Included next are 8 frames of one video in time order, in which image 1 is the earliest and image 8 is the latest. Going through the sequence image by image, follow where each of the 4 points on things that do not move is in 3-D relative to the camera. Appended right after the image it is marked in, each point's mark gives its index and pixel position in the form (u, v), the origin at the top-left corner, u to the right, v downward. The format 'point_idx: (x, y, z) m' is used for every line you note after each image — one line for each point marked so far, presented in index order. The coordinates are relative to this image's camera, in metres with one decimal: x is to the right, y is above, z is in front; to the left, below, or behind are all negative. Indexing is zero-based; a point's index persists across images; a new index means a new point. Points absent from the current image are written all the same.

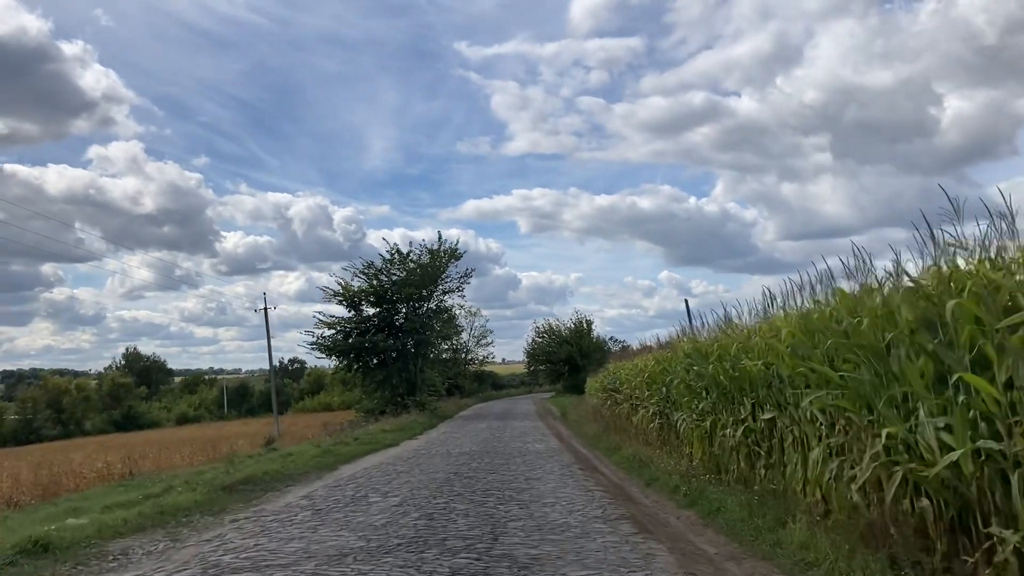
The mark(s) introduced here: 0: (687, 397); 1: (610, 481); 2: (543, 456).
0: (+3.3, -2.0, +15.2) m
1: (+1.7, -3.3, +14.0) m
2: (+0.7, -3.9, +19.1) m
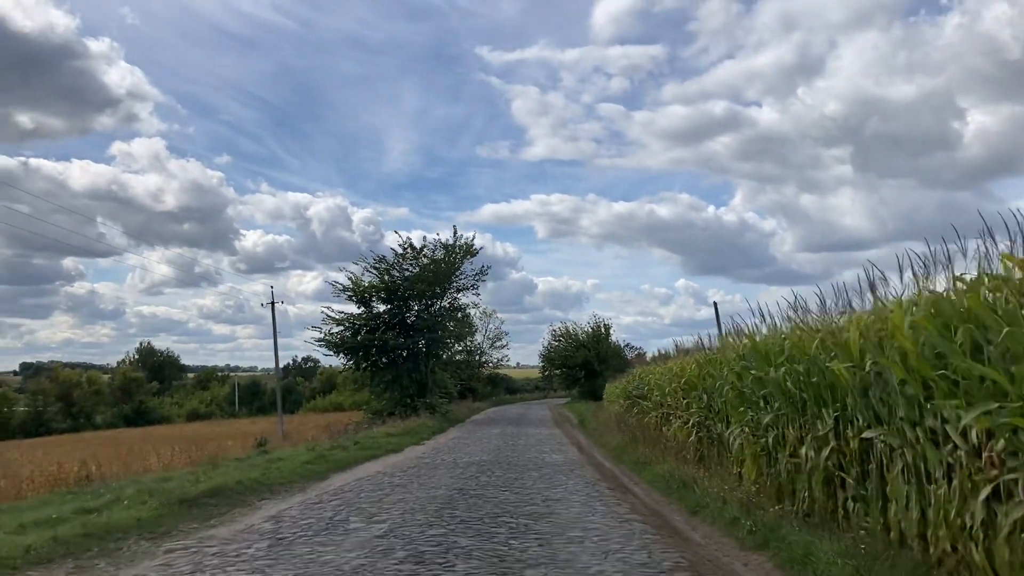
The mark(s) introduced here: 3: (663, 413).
0: (+3.5, -1.9, +12.8) m
1: (+1.9, -3.1, +11.6) m
2: (+1.0, -3.7, +16.7) m
3: (+3.6, -3.0, +19.3) m
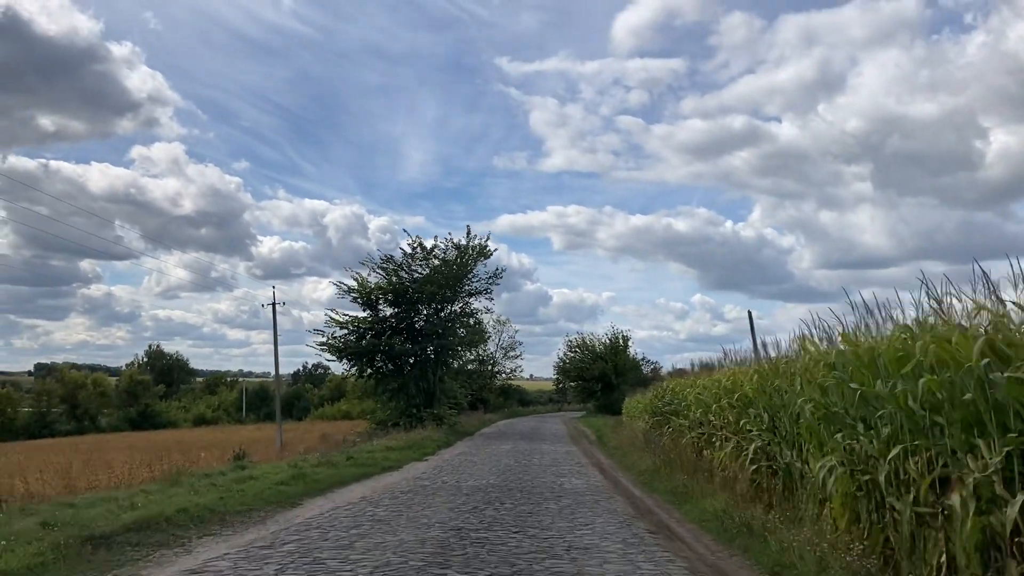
0: (+3.7, -1.7, +9.8) m
1: (+2.1, -2.9, +8.7) m
2: (+1.2, -3.6, +13.8) m
3: (+3.9, -2.9, +16.3) m
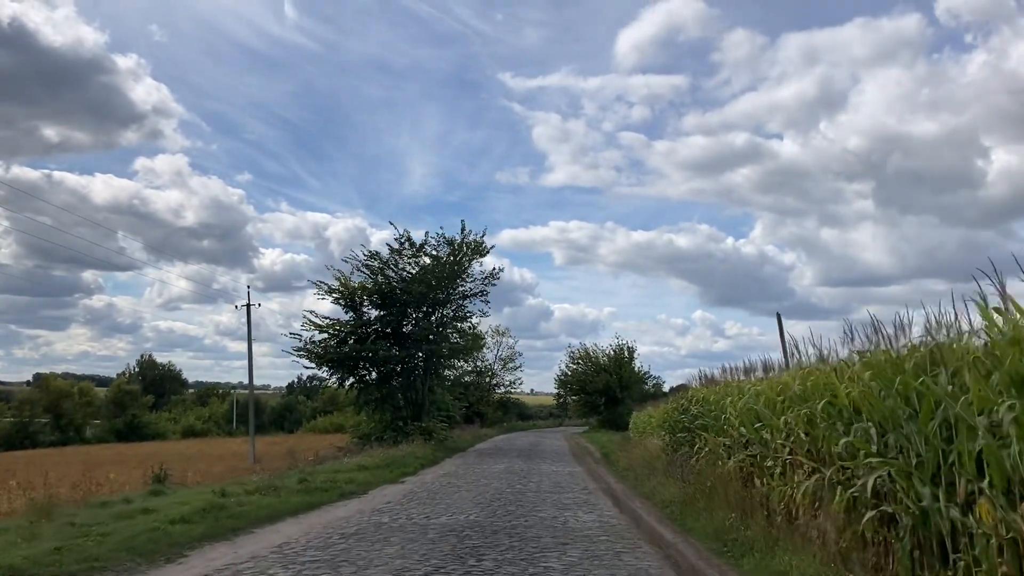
0: (+3.5, -1.2, +5.7) m
1: (+1.9, -2.4, +4.6) m
2: (+1.0, -3.1, +9.6) m
3: (+3.7, -2.5, +12.2) m
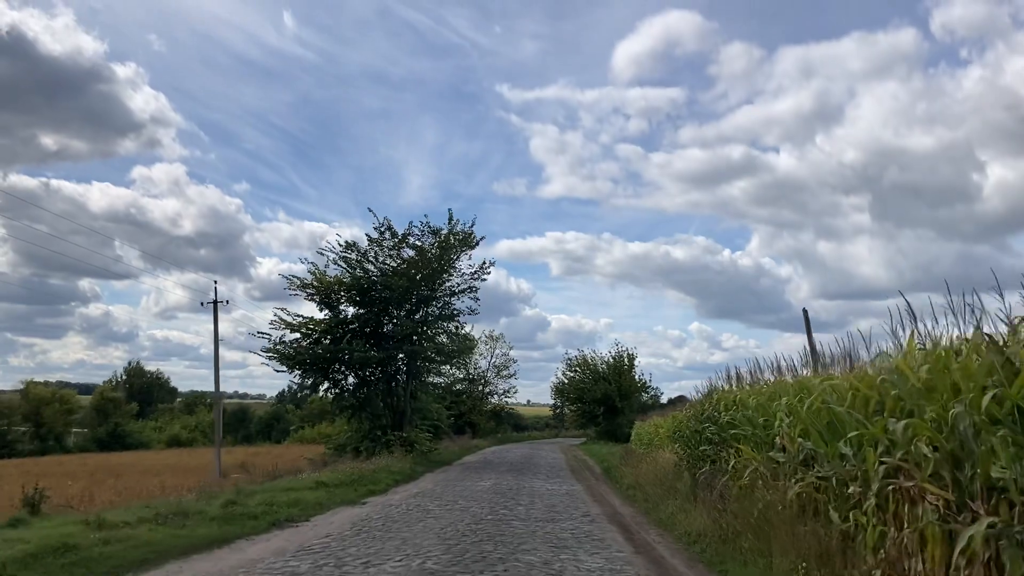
0: (+3.3, -0.6, +2.1) m
1: (+1.6, -1.7, +0.9) m
2: (+0.8, -2.6, +5.9) m
3: (+3.4, -2.0, +8.6) m
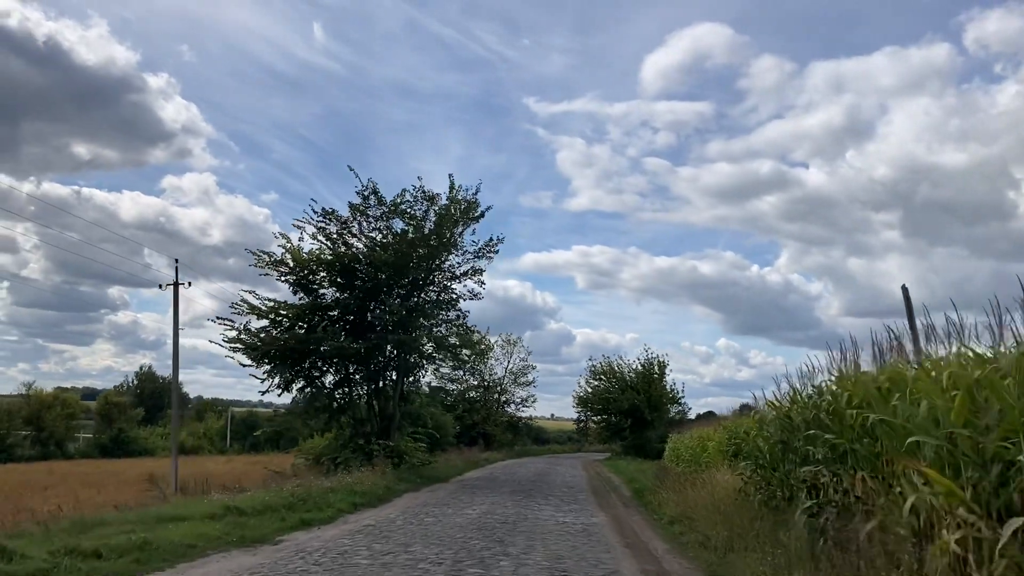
0: (+2.7, +0.6, -4.1) m
1: (+1.0, -0.5, -5.3) m
2: (+0.3, -1.4, -0.2) m
3: (+3.0, -0.9, +2.3) m
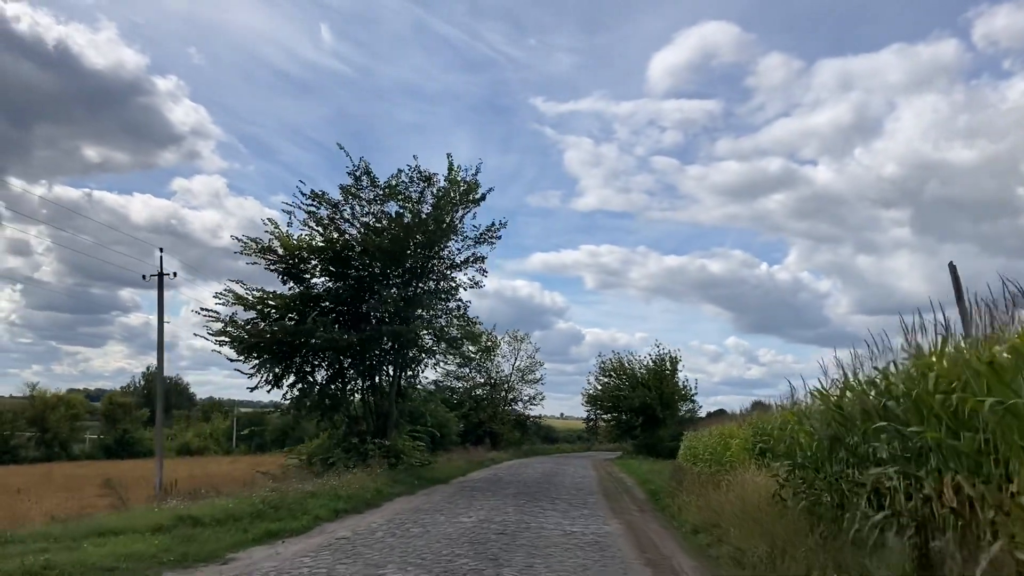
0: (+2.5, +1.0, -6.2) m
1: (+0.7, -0.1, -7.3) m
2: (+0.1, -1.0, -2.2) m
3: (+2.9, -0.5, +0.3) m
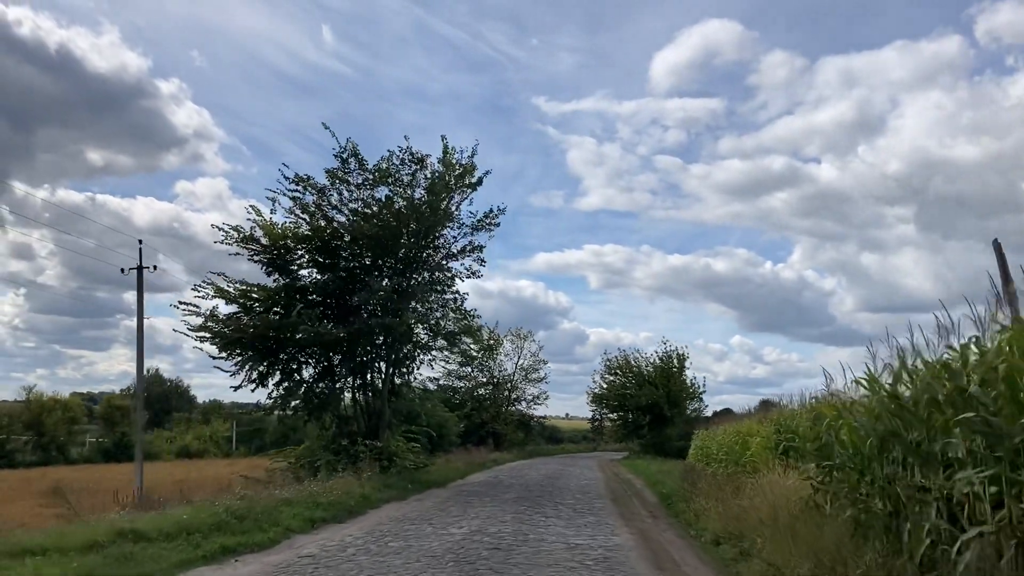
0: (+2.3, +1.4, -7.9) m
1: (+0.6, +0.3, -9.0) m
2: (-0.1, -0.6, -3.9) m
3: (+2.7, -0.1, -1.4) m
